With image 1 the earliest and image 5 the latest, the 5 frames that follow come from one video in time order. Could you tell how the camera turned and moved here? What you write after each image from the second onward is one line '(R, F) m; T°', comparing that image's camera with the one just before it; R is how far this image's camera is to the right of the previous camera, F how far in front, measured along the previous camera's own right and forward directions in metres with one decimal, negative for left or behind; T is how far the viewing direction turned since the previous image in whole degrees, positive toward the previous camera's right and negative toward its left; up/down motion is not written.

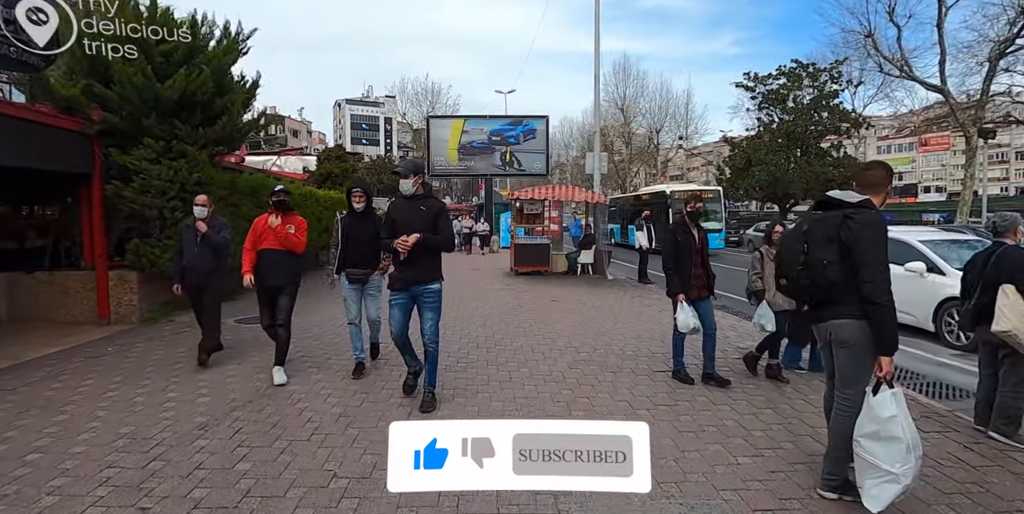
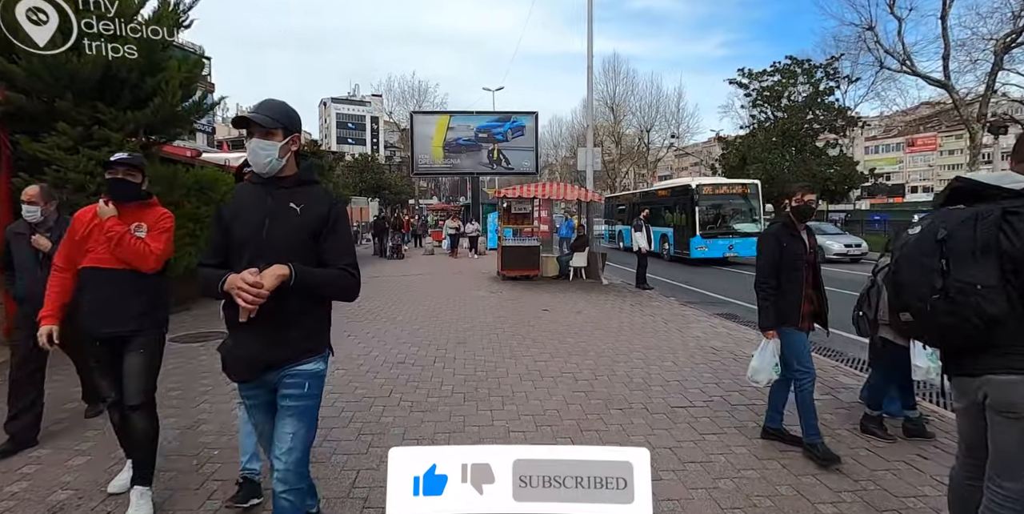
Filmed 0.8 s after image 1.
(+0.1, +1.2) m; +1°
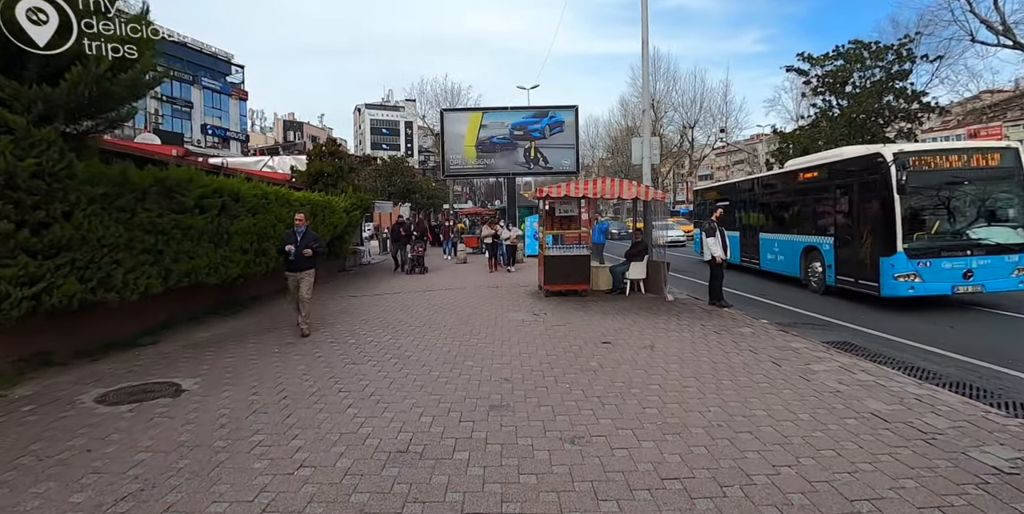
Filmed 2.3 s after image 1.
(-0.2, +2.2) m; -4°
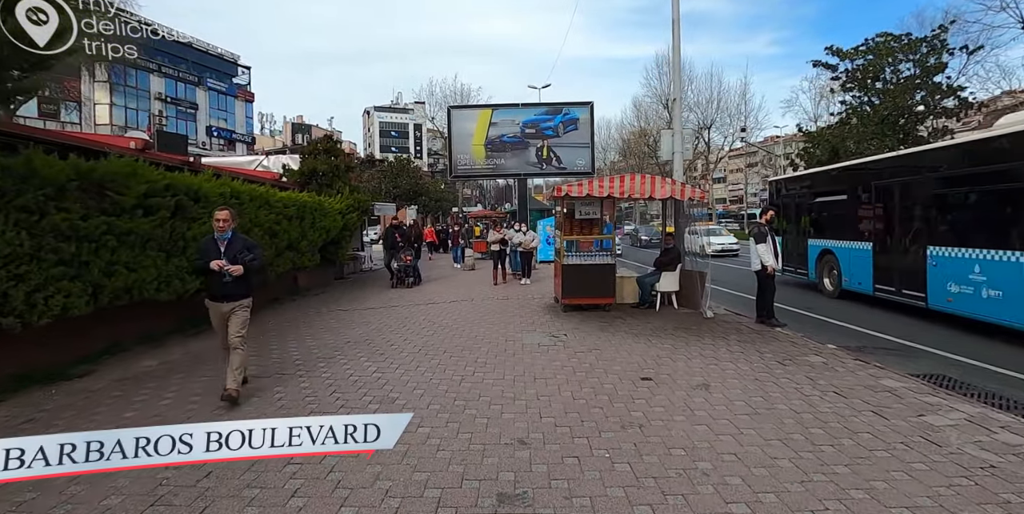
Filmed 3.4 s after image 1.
(-0.1, +1.5) m; -1°
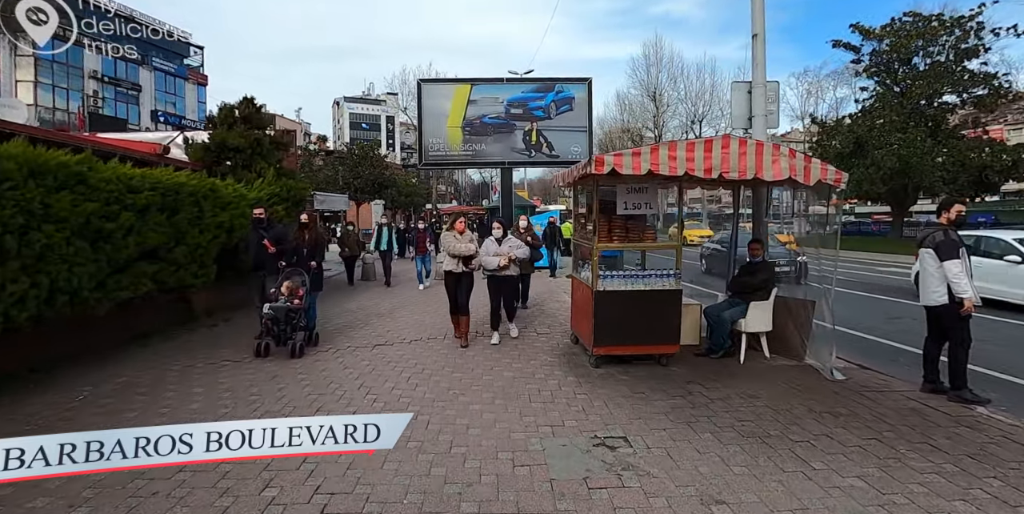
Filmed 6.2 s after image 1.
(-0.3, +3.9) m; +3°
